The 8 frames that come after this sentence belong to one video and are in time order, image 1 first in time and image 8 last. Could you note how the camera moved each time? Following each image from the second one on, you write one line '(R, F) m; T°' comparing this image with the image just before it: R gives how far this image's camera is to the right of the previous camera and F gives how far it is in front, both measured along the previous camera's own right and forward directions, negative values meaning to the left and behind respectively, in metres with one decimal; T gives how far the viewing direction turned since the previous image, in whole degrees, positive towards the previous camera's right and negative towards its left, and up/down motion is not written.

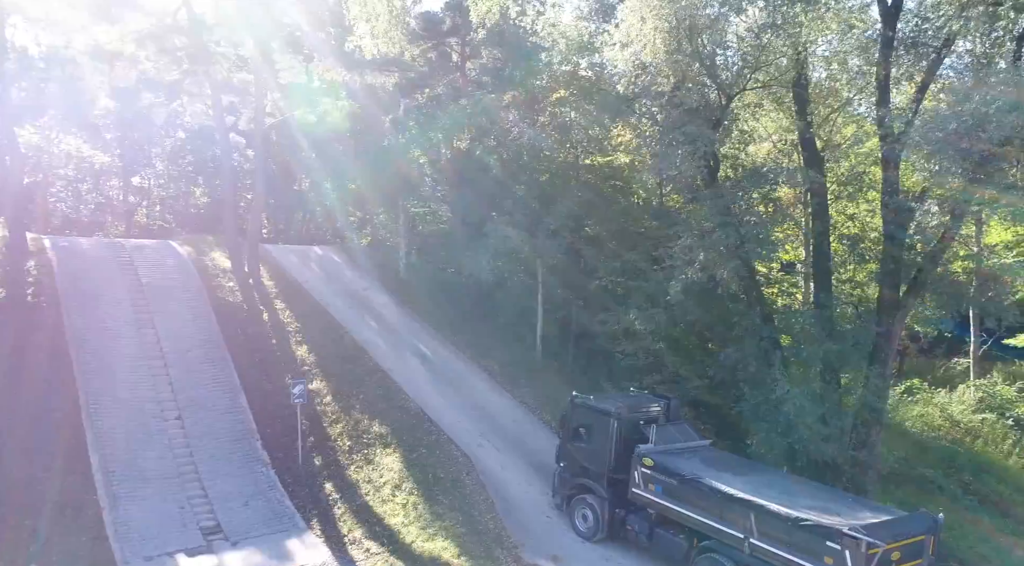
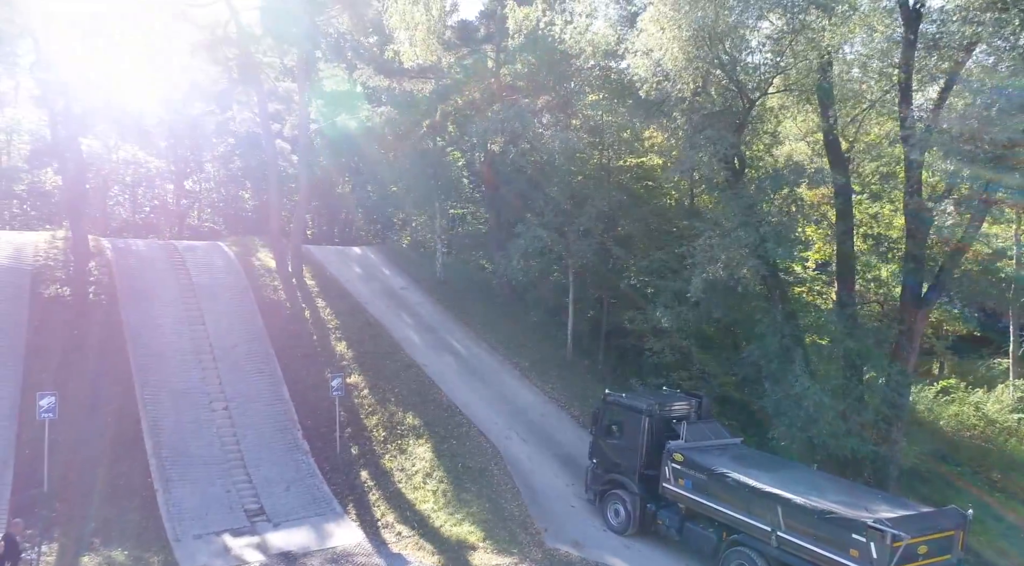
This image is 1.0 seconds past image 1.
(+0.3, -0.5) m; -3°
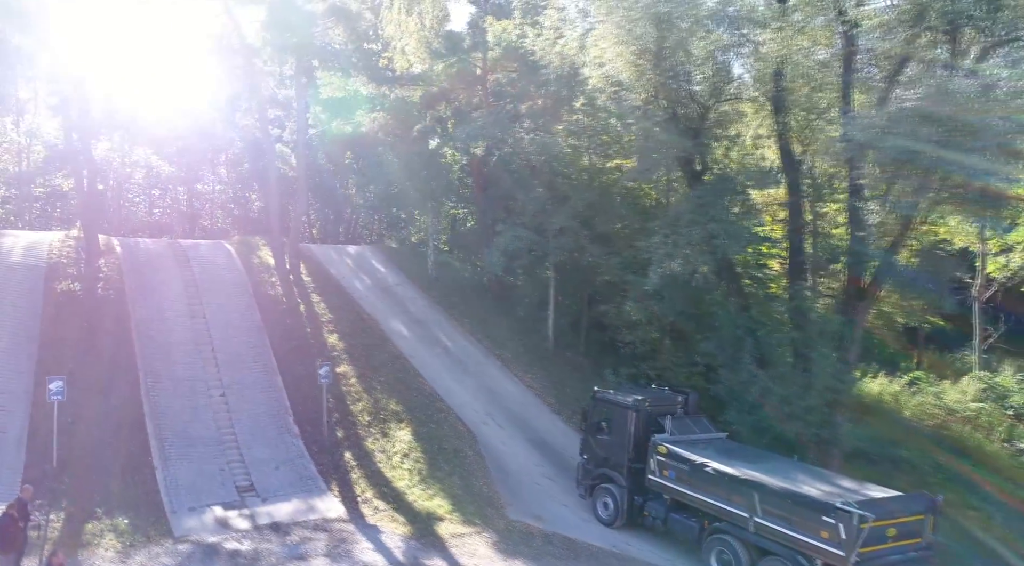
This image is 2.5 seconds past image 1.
(+1.0, -1.1) m; -1°
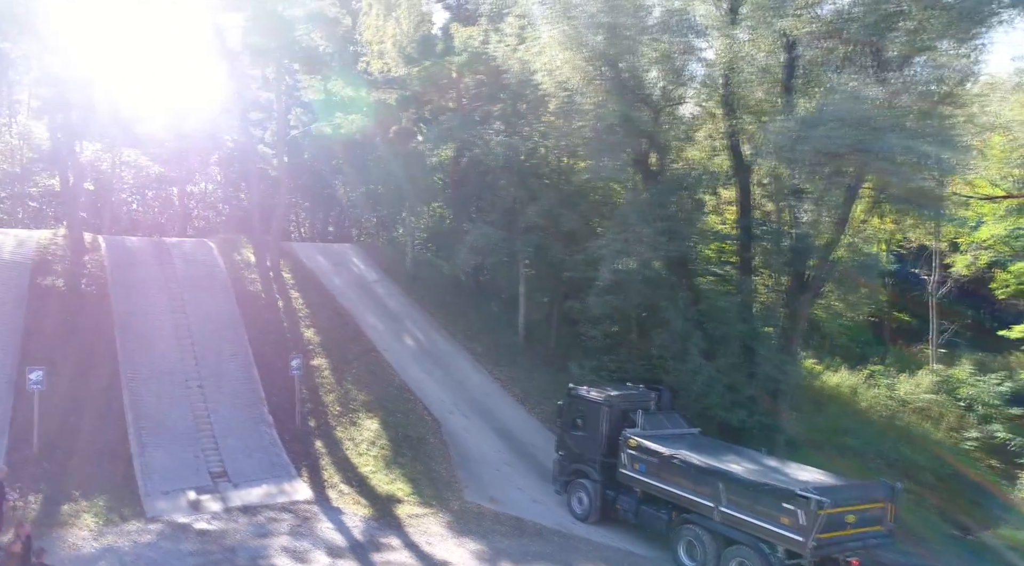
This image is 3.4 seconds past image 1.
(+0.9, -0.7) m; 0°
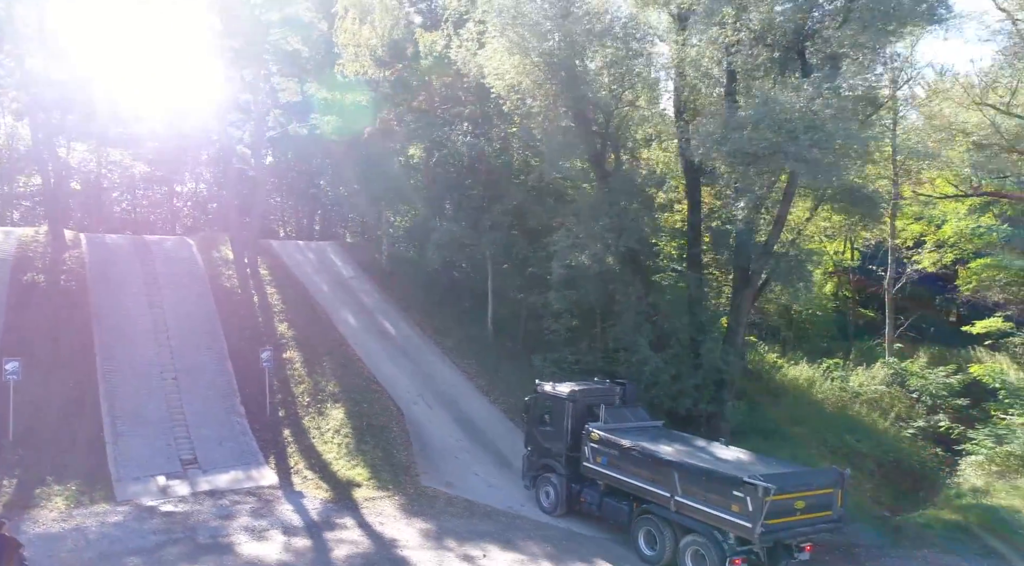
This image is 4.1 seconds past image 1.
(+0.9, -0.7) m; 0°
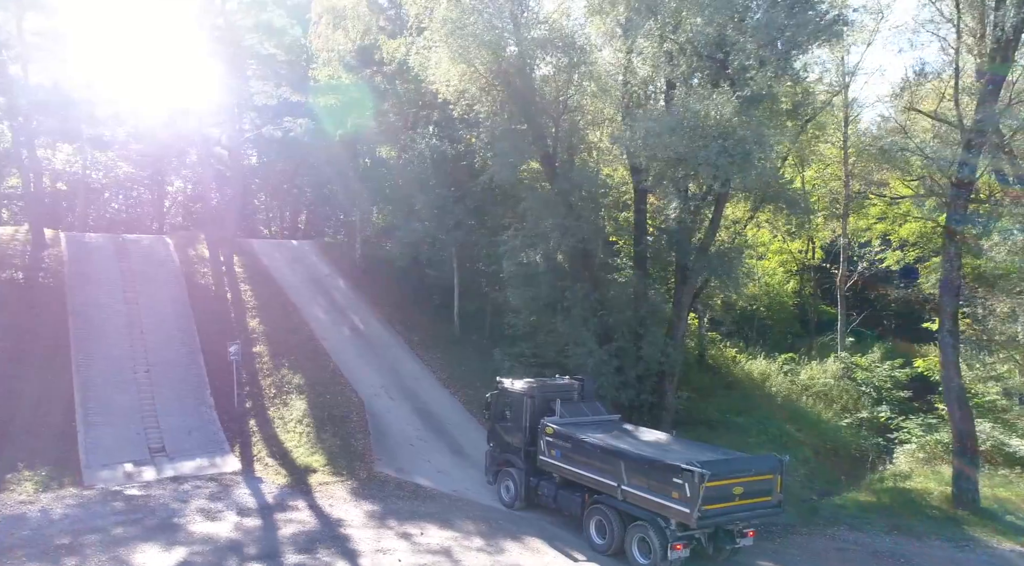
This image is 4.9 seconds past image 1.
(+1.1, -0.8) m; 0°
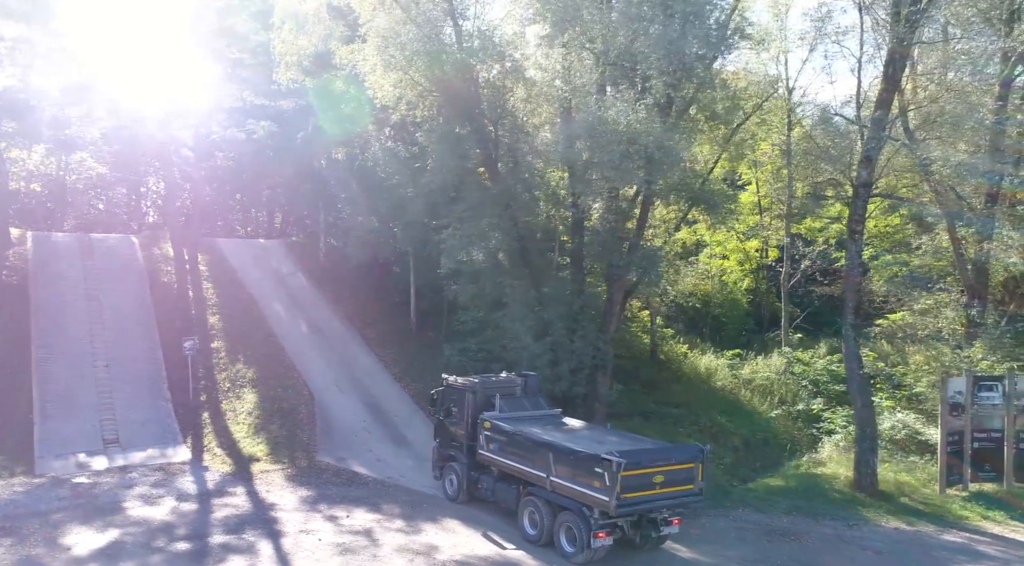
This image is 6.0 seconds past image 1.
(+1.4, -0.7) m; 0°
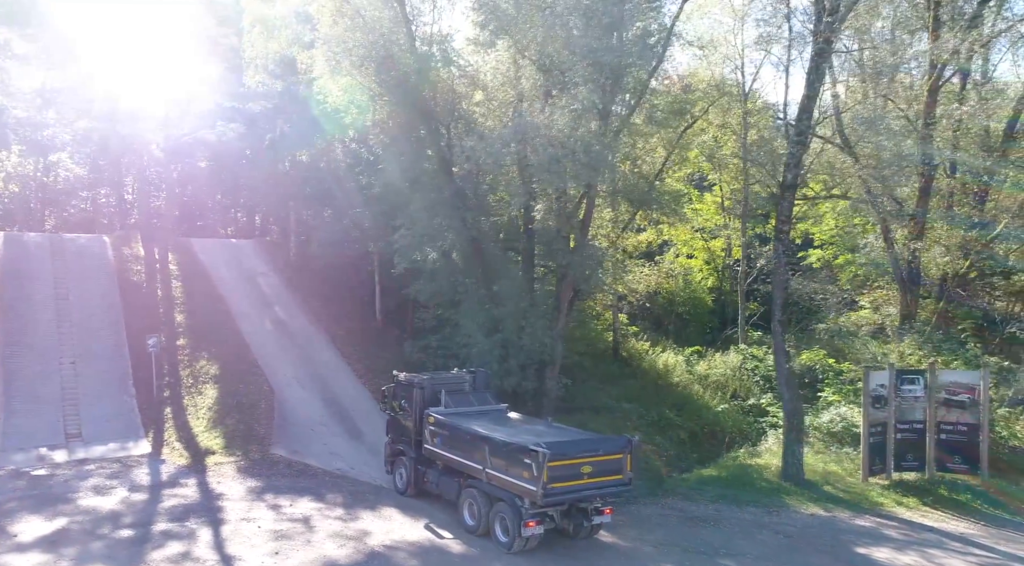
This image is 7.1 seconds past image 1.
(+1.2, -0.6) m; 0°
